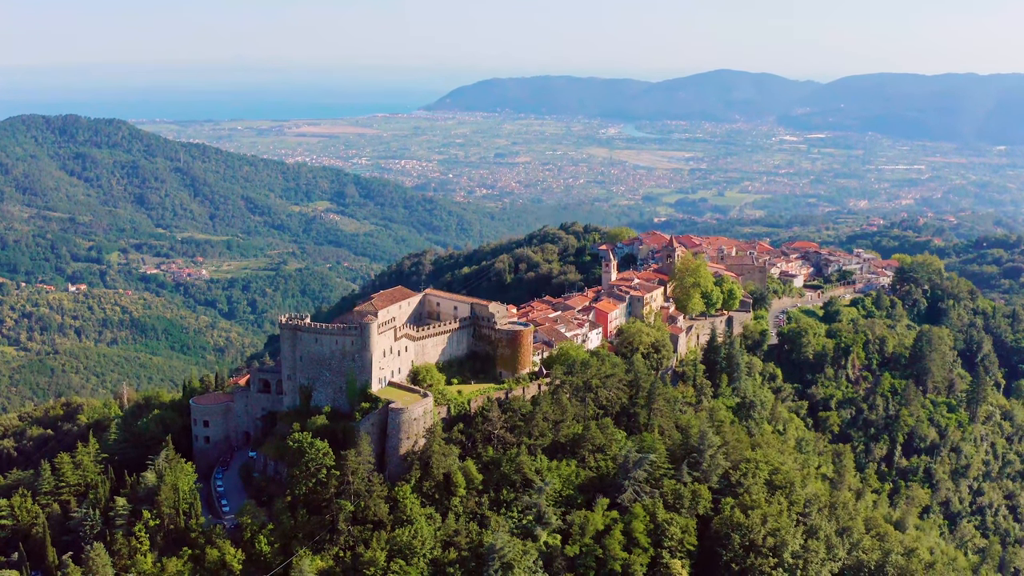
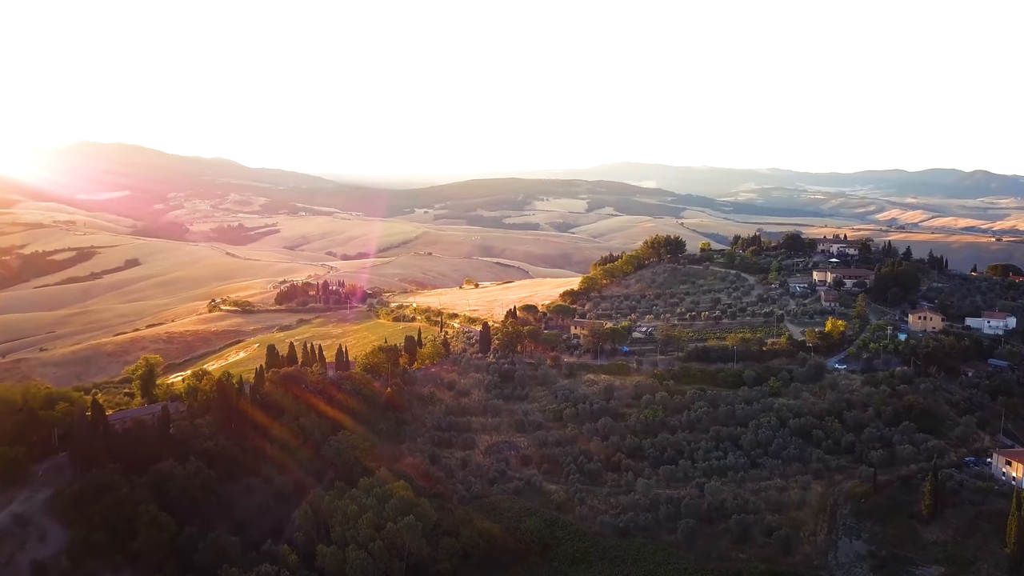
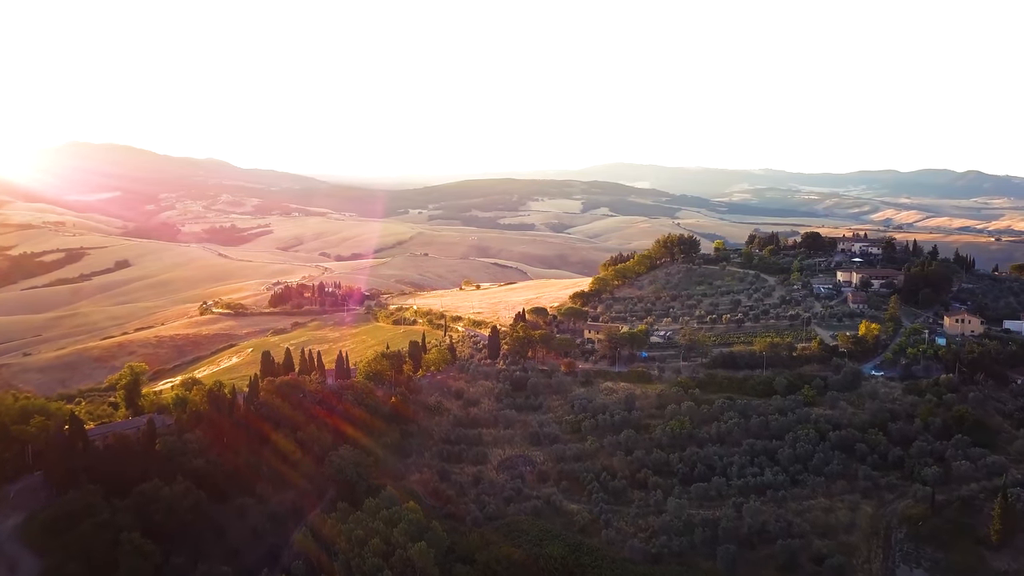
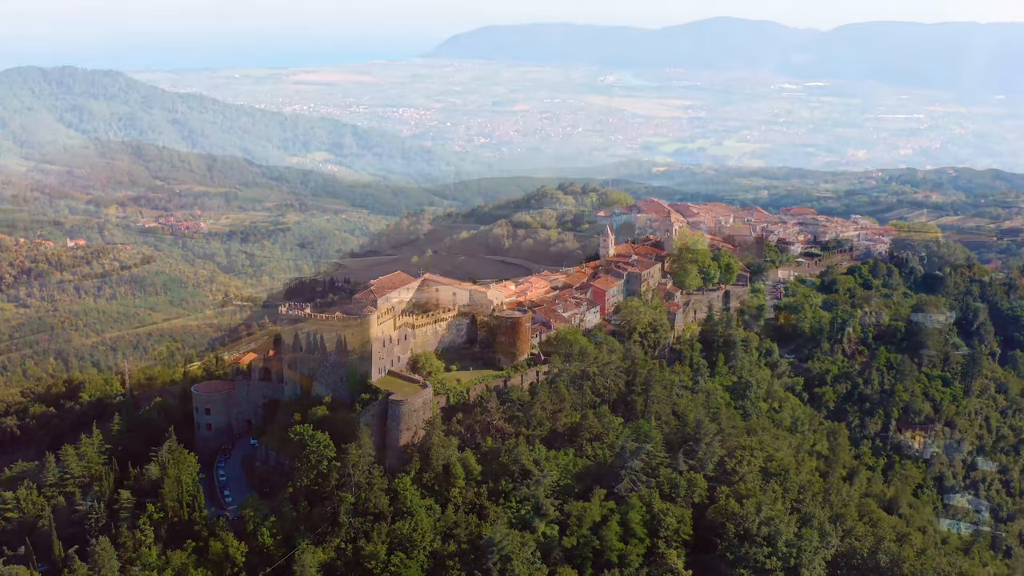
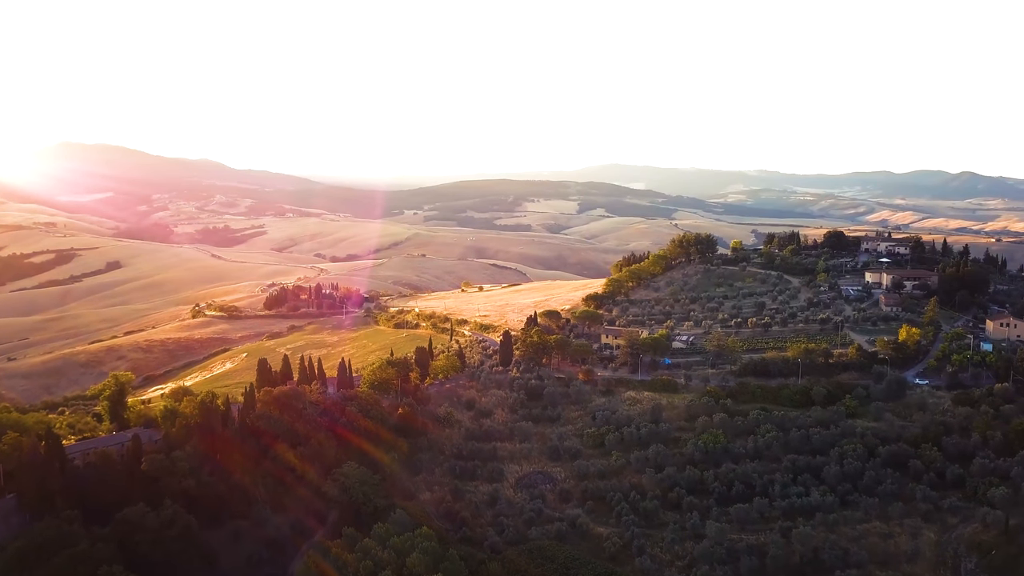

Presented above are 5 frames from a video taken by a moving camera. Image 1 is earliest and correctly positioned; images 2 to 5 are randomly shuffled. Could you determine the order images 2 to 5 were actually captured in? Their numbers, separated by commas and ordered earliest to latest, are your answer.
4, 2, 3, 5
